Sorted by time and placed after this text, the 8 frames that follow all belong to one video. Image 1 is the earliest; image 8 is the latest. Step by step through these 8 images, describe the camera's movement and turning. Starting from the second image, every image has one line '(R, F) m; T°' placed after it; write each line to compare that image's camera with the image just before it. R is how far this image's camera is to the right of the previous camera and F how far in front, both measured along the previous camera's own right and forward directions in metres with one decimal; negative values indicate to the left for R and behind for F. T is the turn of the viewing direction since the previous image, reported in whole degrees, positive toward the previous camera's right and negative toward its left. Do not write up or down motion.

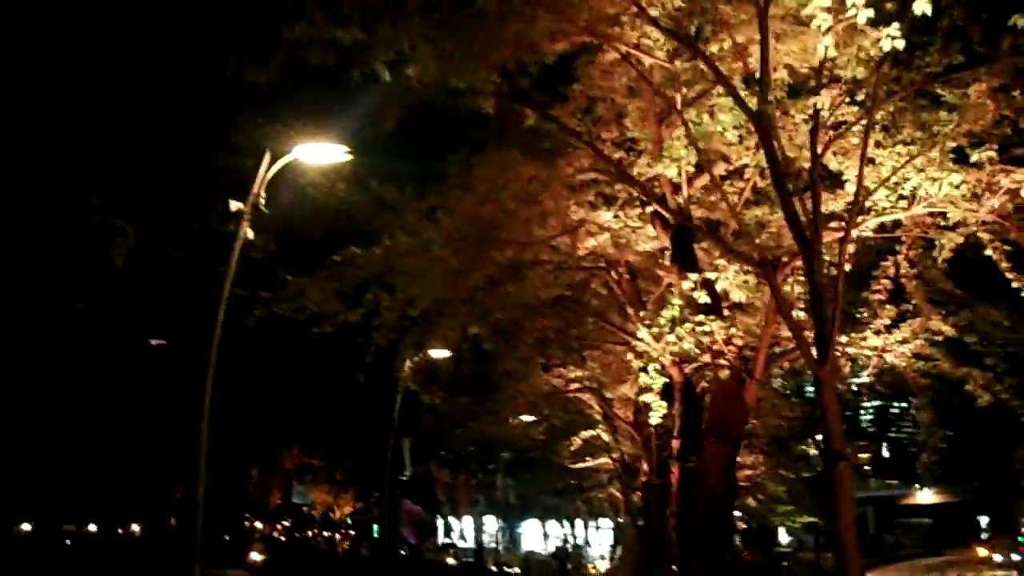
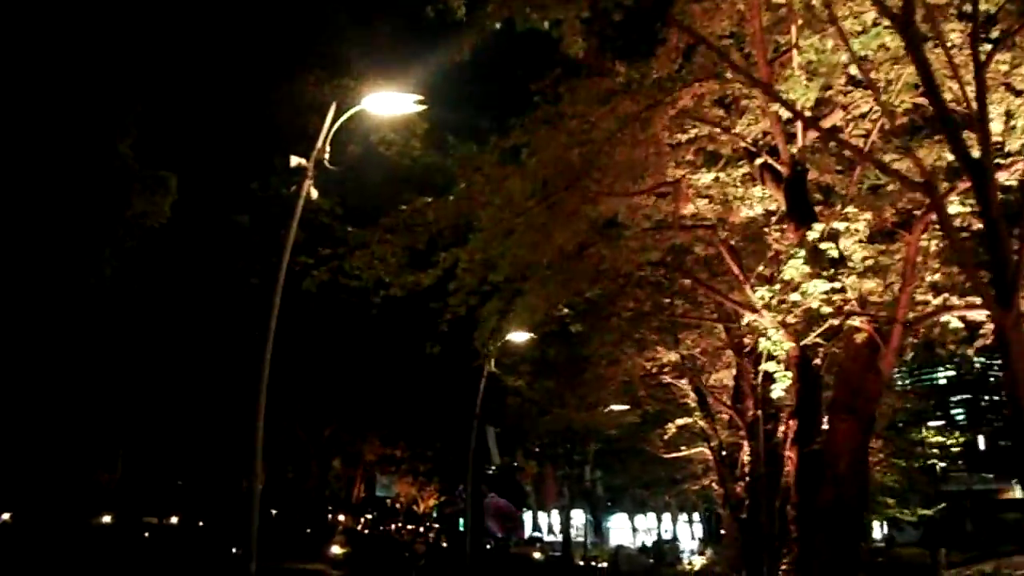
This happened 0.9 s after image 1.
(-0.1, +2.0) m; -4°
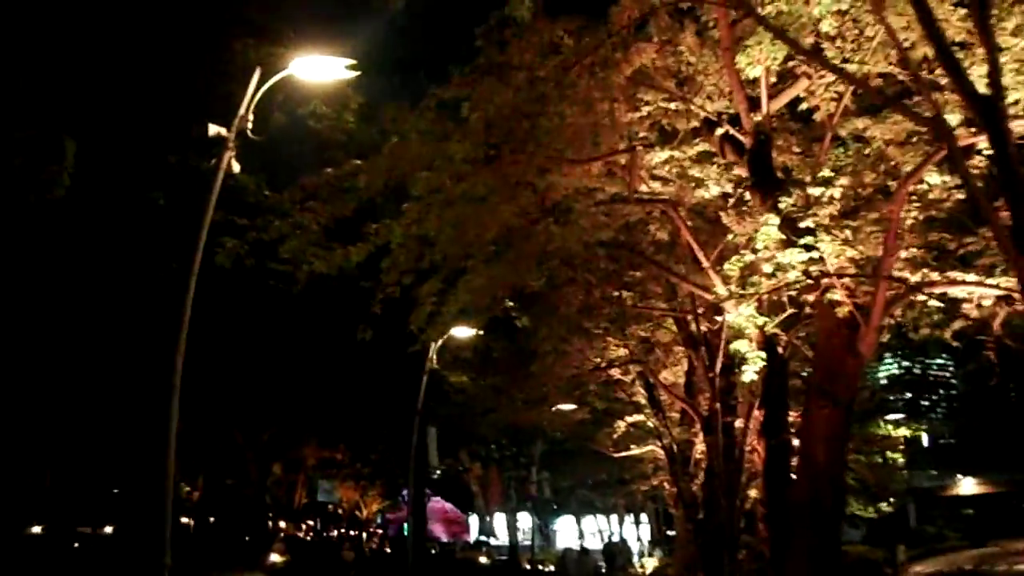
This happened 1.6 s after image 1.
(0.0, +1.4) m; +3°
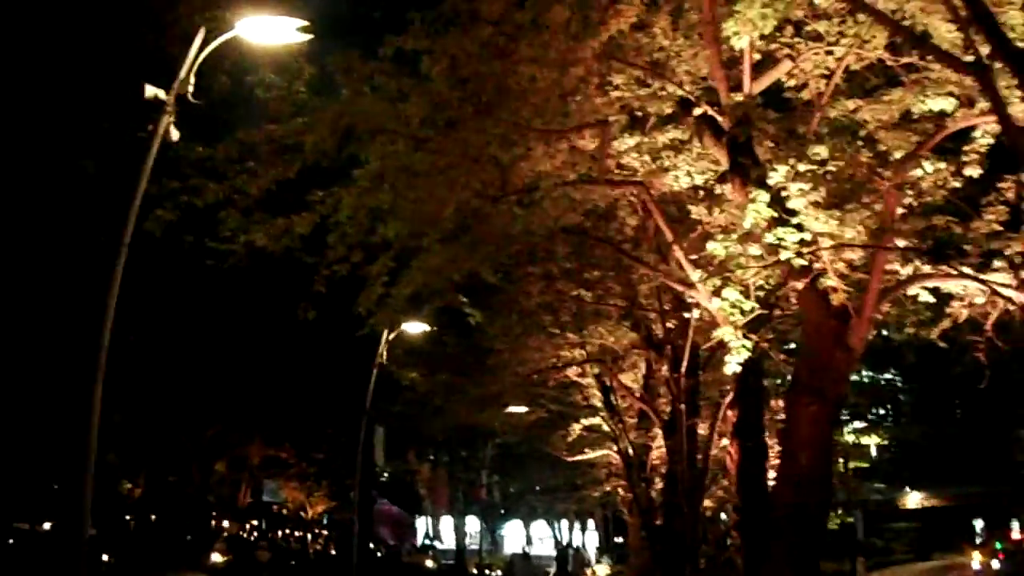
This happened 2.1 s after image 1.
(0.0, +1.1) m; +2°
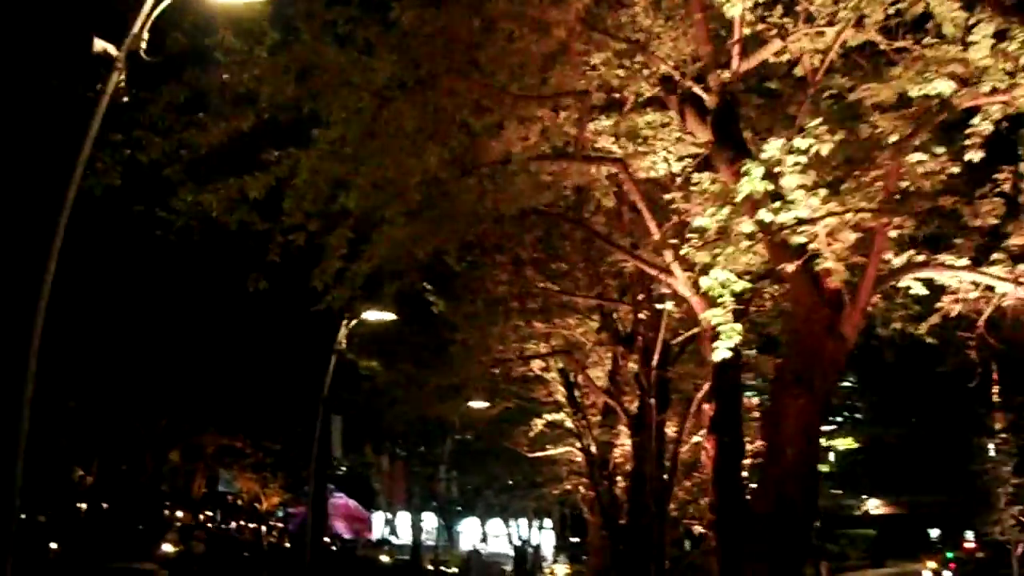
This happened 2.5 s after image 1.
(0.0, +0.8) m; +2°
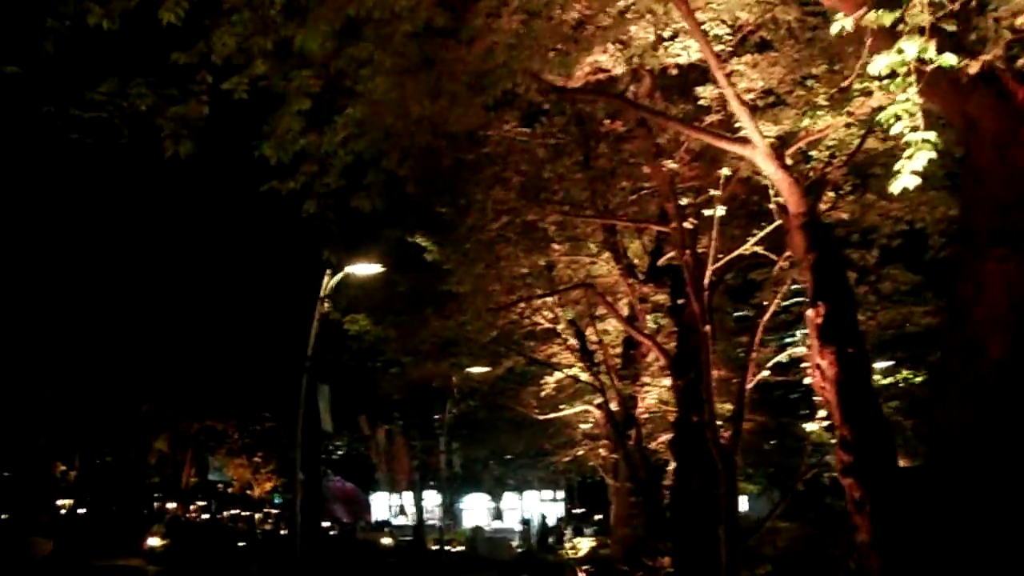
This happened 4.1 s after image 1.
(-0.4, +3.4) m; +1°
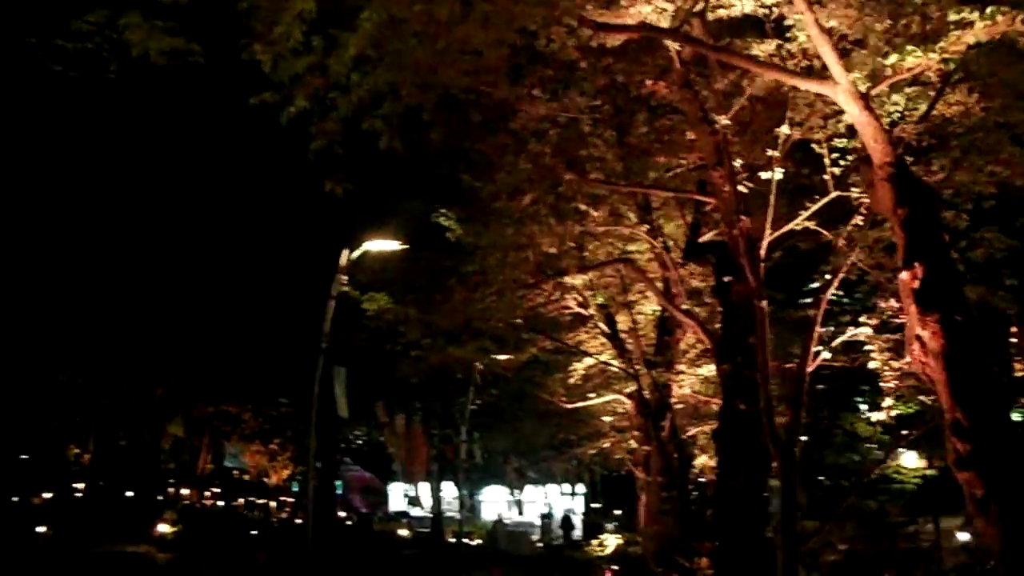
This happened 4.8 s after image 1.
(-0.1, +1.5) m; -1°
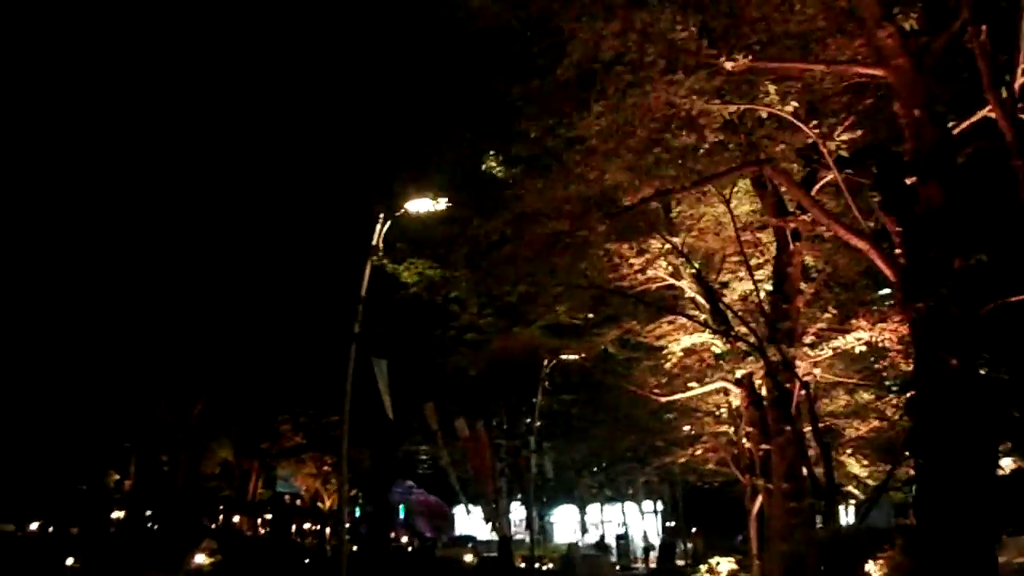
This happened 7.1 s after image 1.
(-0.3, +4.9) m; -3°
